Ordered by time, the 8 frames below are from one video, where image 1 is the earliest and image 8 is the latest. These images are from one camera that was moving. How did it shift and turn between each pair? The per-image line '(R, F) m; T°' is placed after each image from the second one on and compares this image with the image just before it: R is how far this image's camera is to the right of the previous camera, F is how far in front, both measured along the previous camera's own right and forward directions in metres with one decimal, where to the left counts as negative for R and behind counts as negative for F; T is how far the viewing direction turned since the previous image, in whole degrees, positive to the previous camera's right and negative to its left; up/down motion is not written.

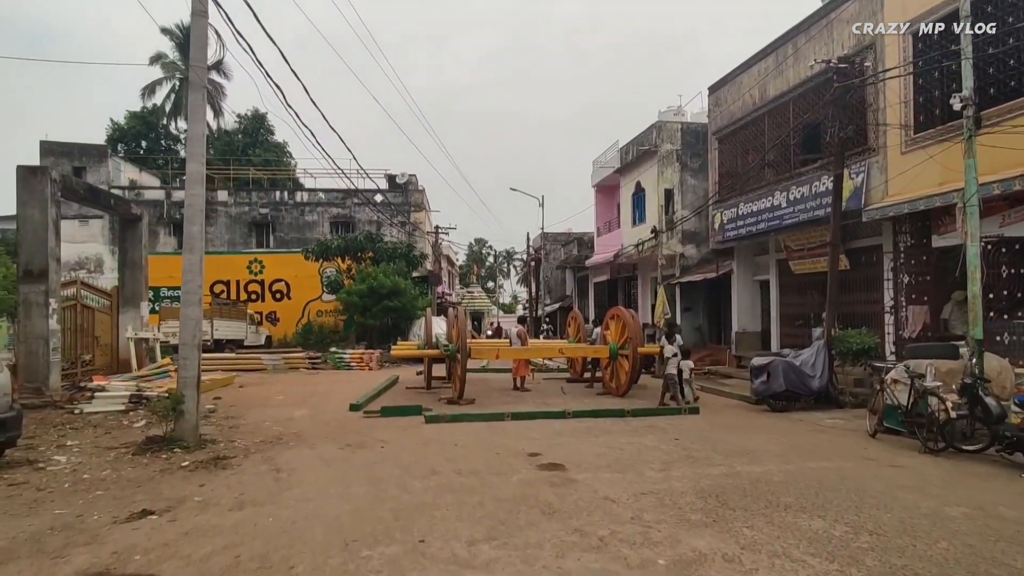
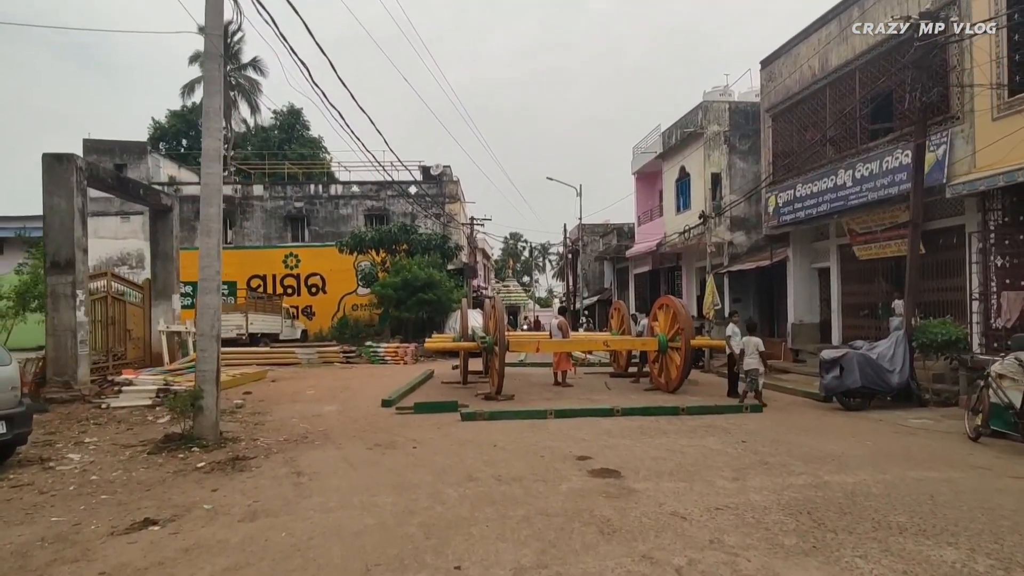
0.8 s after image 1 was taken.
(-0.1, +0.7) m; -4°
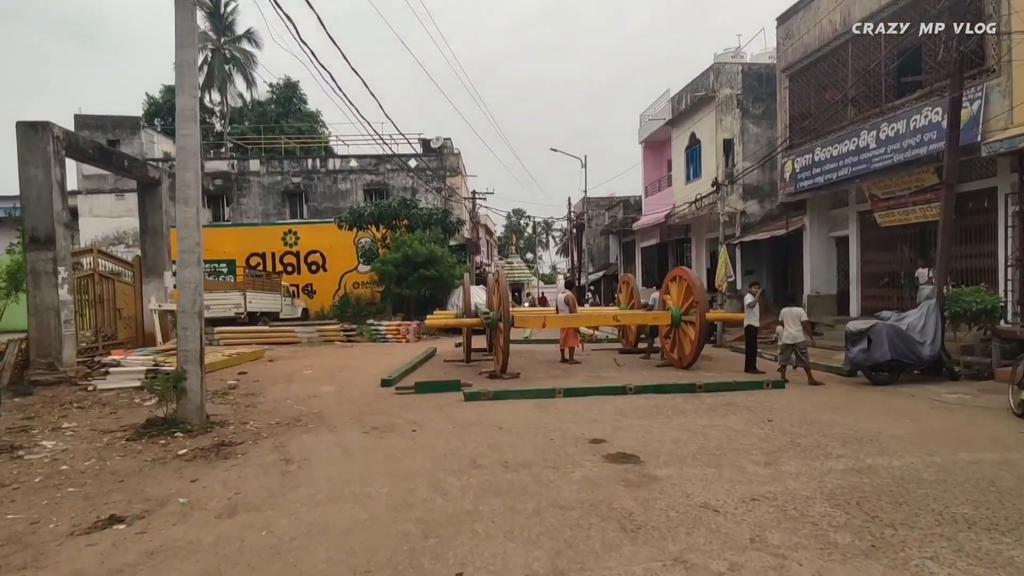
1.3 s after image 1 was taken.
(0.0, +0.5) m; 0°
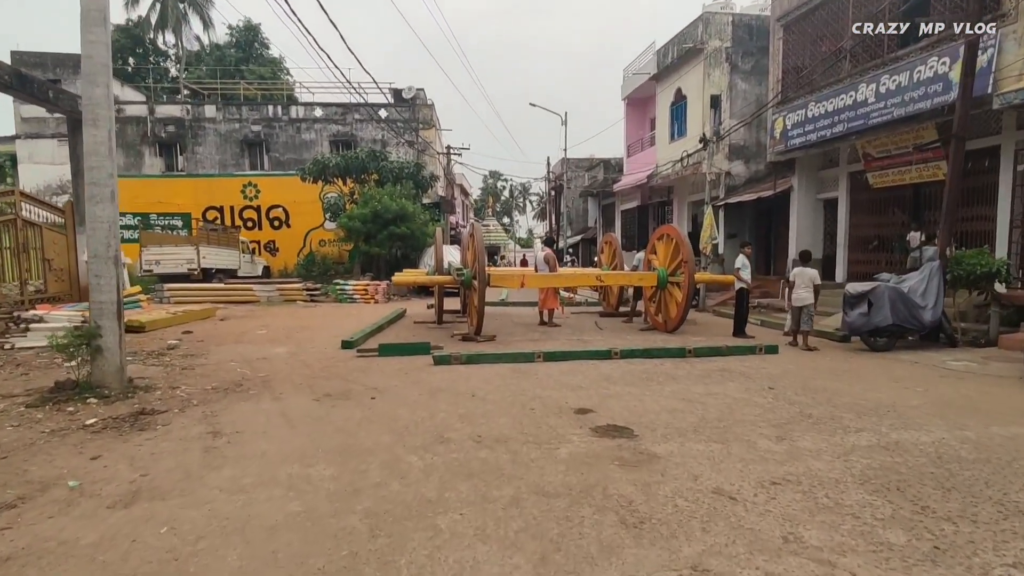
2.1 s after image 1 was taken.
(0.0, +0.8) m; +3°
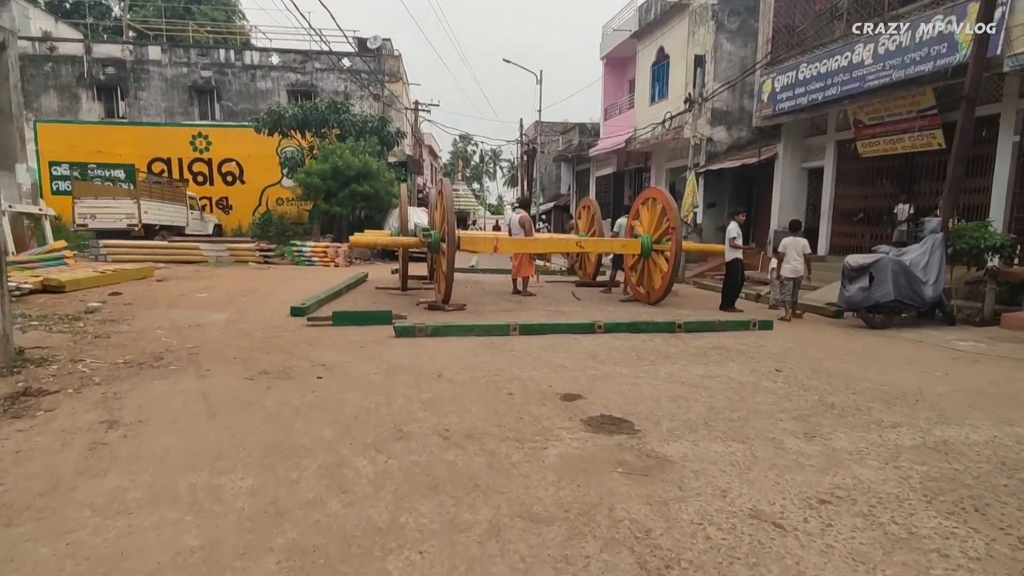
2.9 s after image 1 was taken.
(-0.1, +0.8) m; +3°
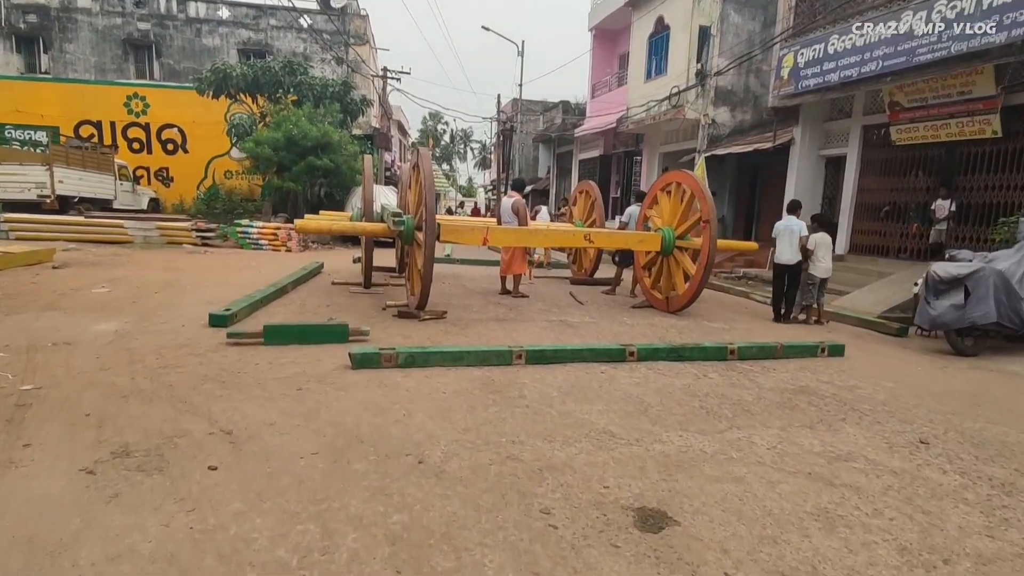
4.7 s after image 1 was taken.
(-0.3, +1.7) m; +3°
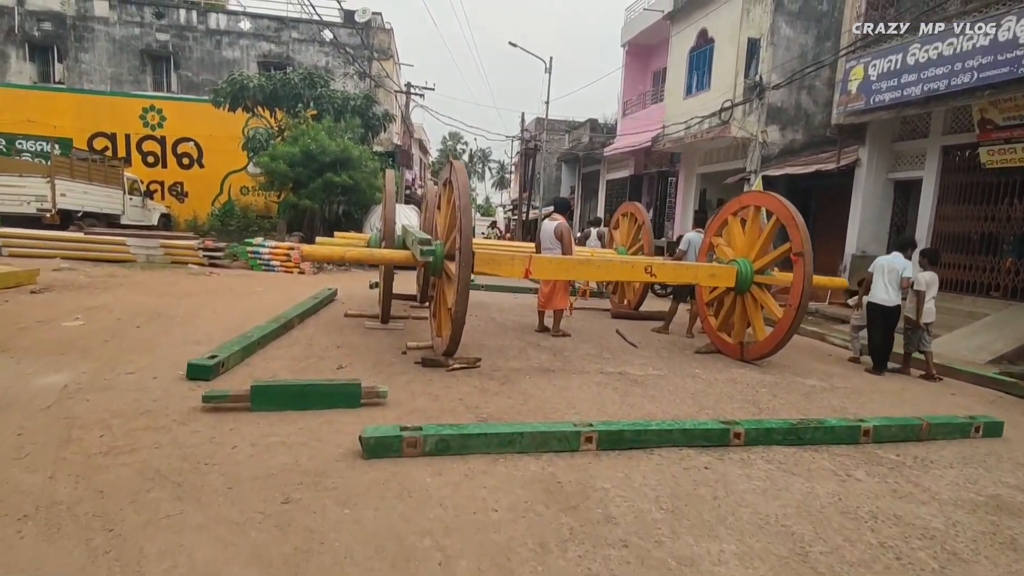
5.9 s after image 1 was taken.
(-0.3, +1.1) m; -2°
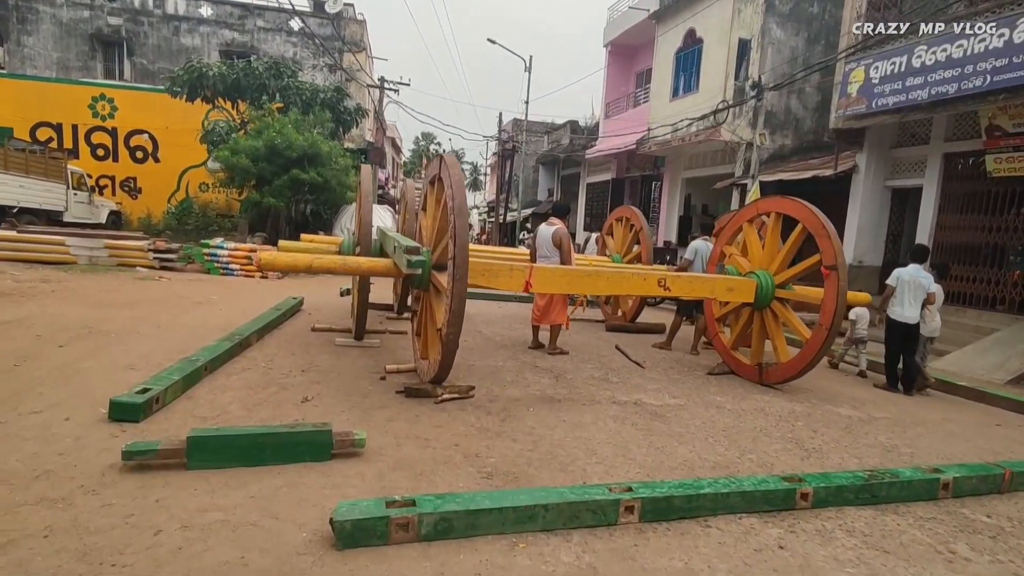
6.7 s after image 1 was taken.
(-0.2, +0.8) m; +3°
